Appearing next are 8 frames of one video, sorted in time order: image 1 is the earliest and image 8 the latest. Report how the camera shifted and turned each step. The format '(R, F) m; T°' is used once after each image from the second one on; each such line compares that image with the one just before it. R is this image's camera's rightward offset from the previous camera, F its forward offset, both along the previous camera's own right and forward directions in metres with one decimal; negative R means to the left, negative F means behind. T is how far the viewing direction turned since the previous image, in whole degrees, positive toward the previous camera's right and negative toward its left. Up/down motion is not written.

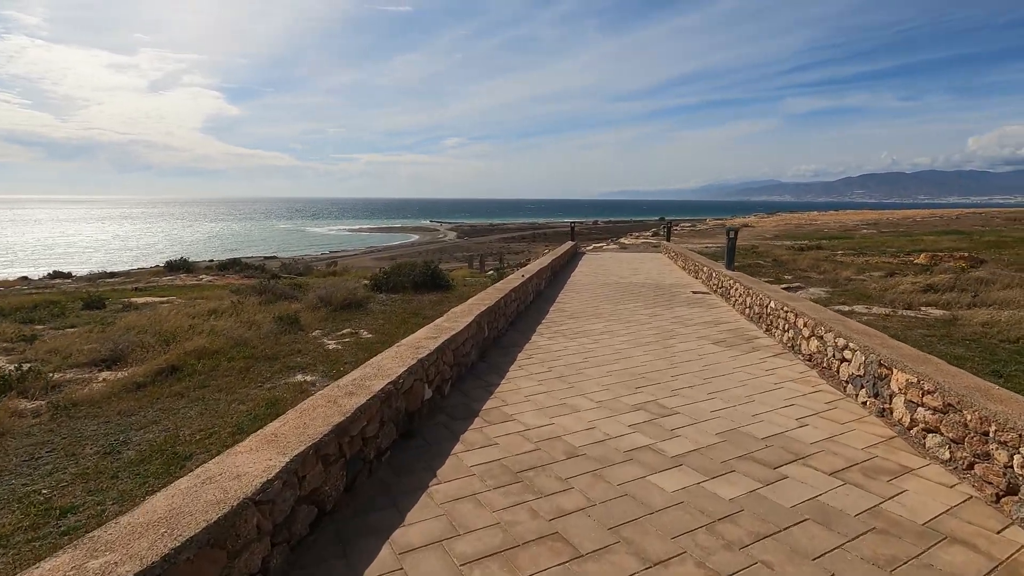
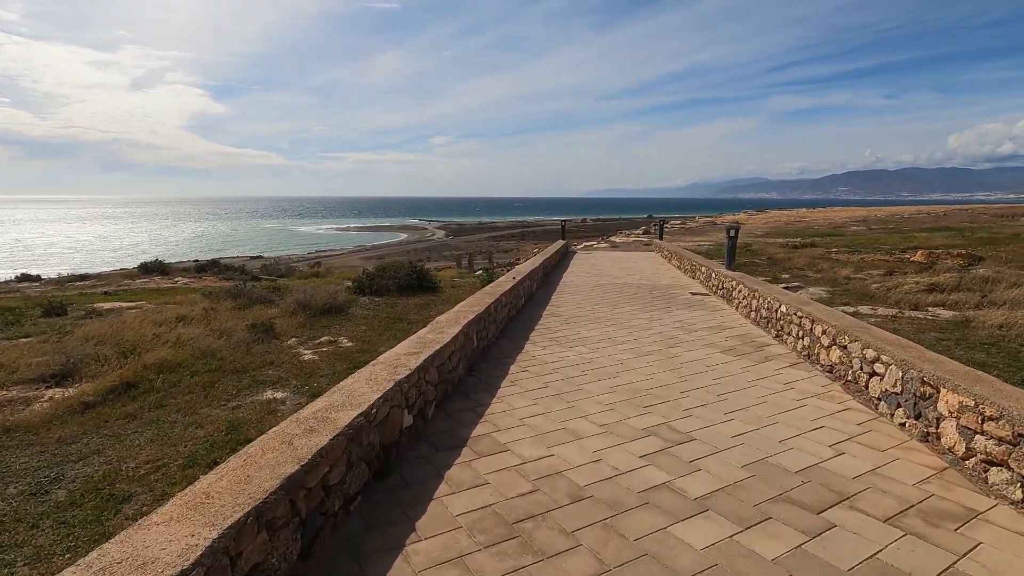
(0.0, +0.5) m; +1°
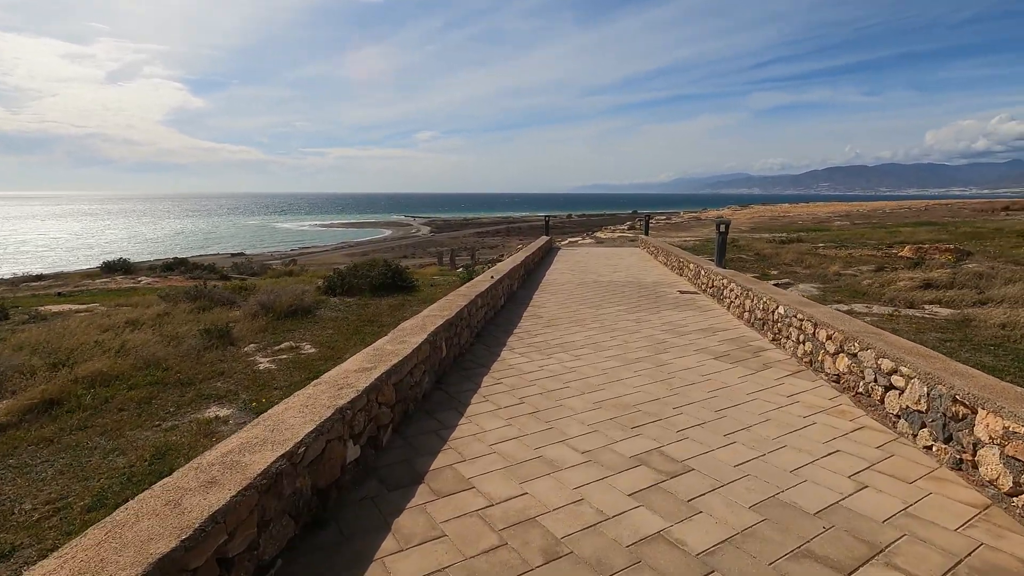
(+0.1, +0.5) m; +2°
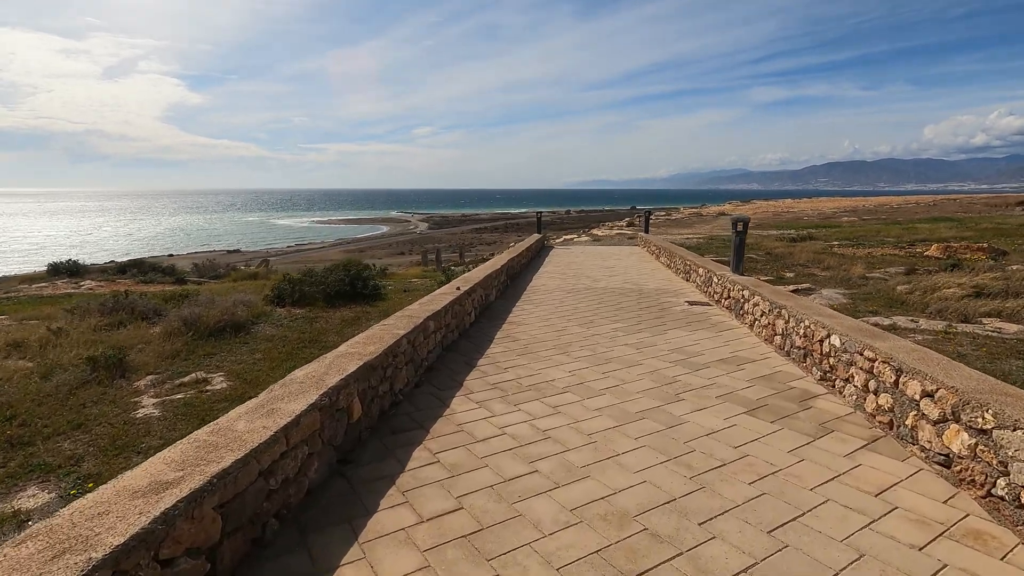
(+0.3, +1.4) m; 0°
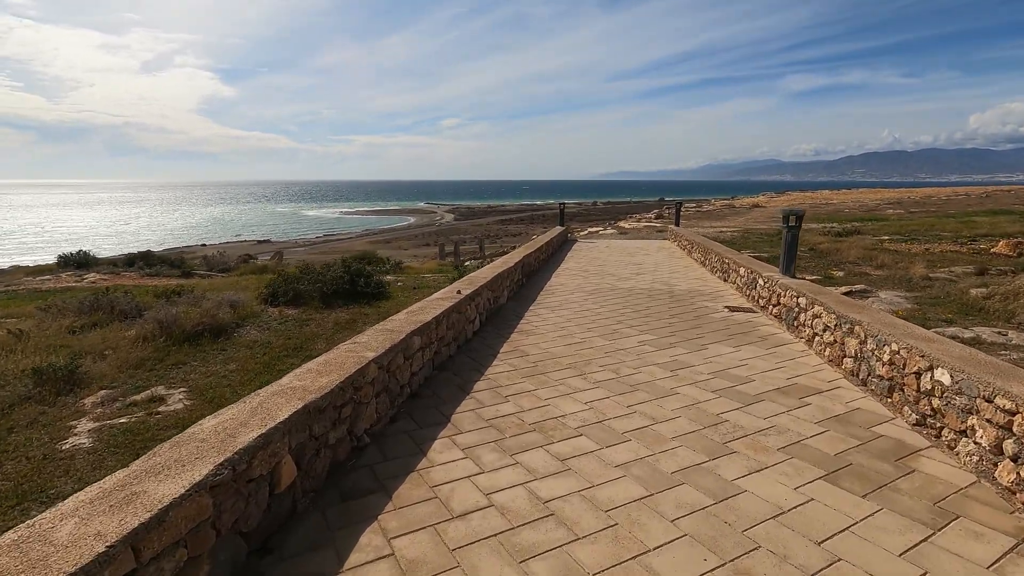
(+0.1, +0.9) m; -3°
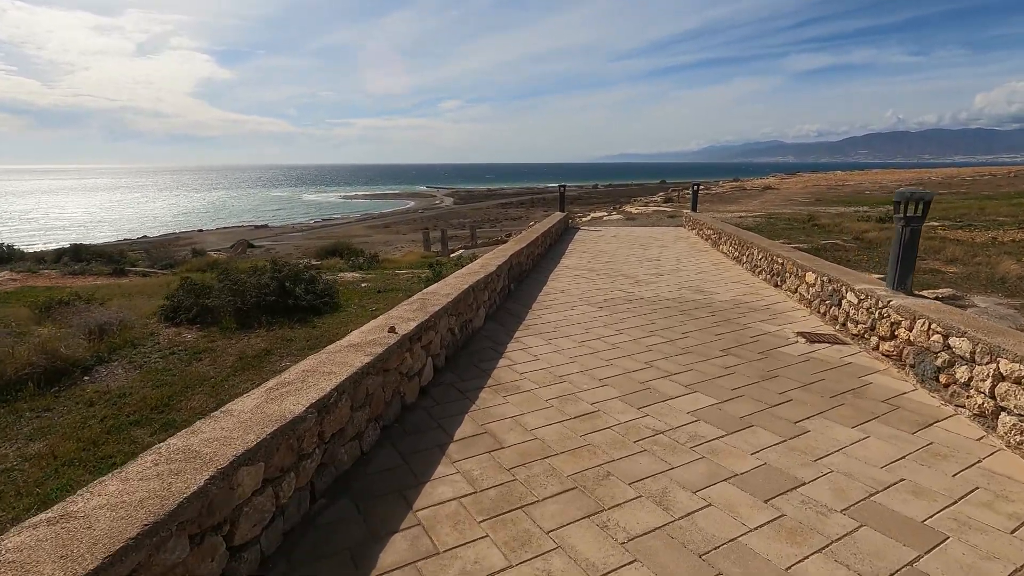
(+0.2, +2.0) m; 0°
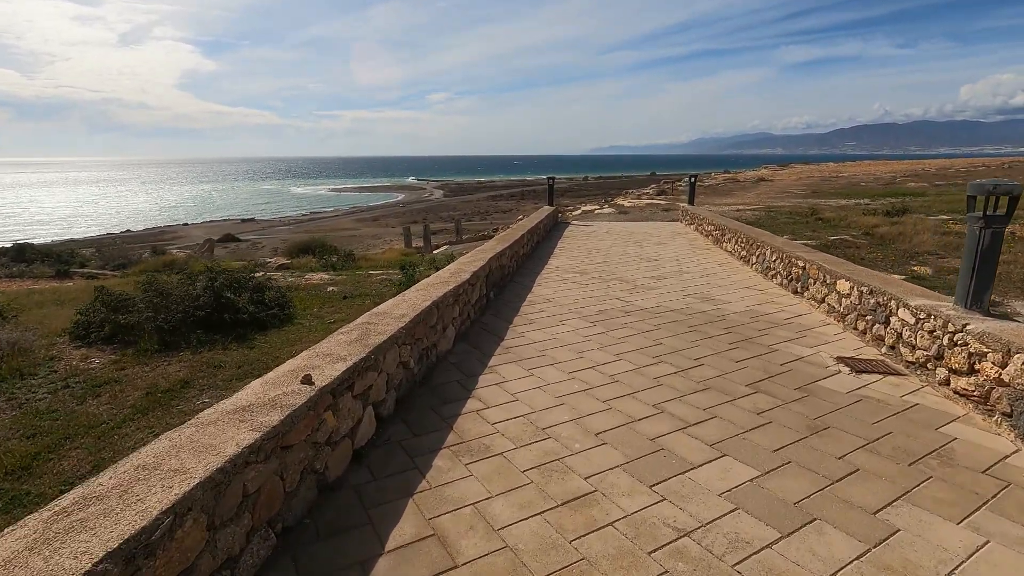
(+0.1, +0.9) m; +1°
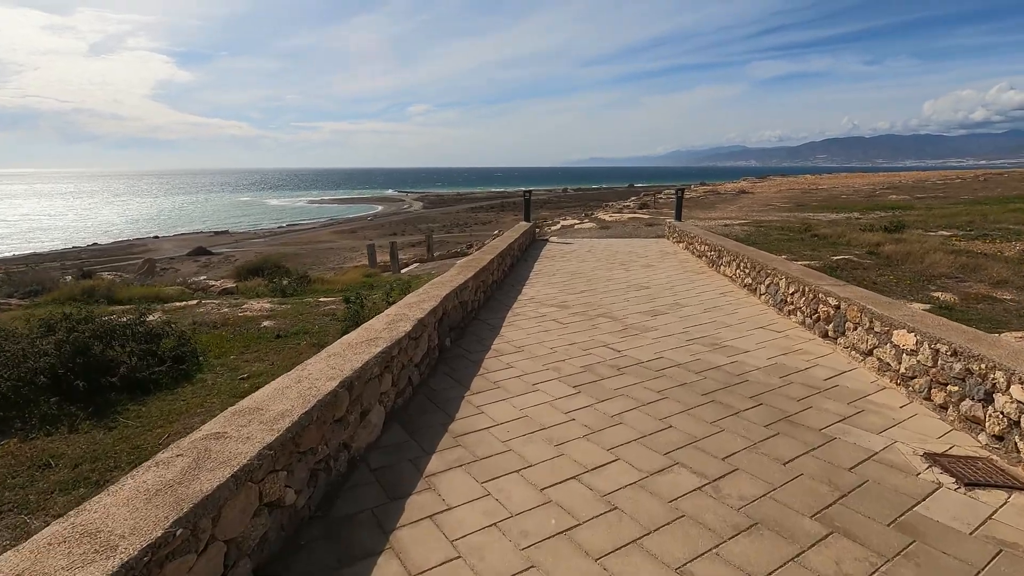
(+0.2, +1.1) m; +2°
